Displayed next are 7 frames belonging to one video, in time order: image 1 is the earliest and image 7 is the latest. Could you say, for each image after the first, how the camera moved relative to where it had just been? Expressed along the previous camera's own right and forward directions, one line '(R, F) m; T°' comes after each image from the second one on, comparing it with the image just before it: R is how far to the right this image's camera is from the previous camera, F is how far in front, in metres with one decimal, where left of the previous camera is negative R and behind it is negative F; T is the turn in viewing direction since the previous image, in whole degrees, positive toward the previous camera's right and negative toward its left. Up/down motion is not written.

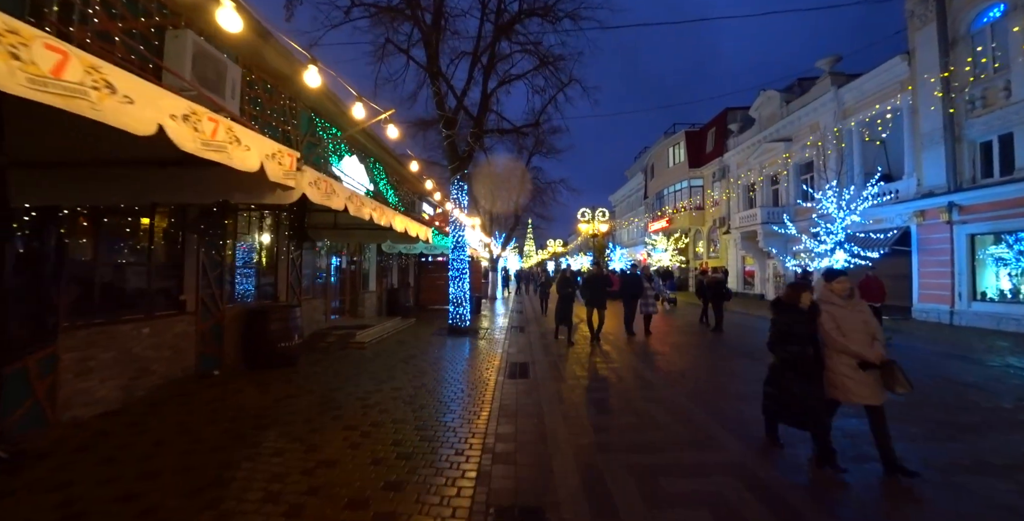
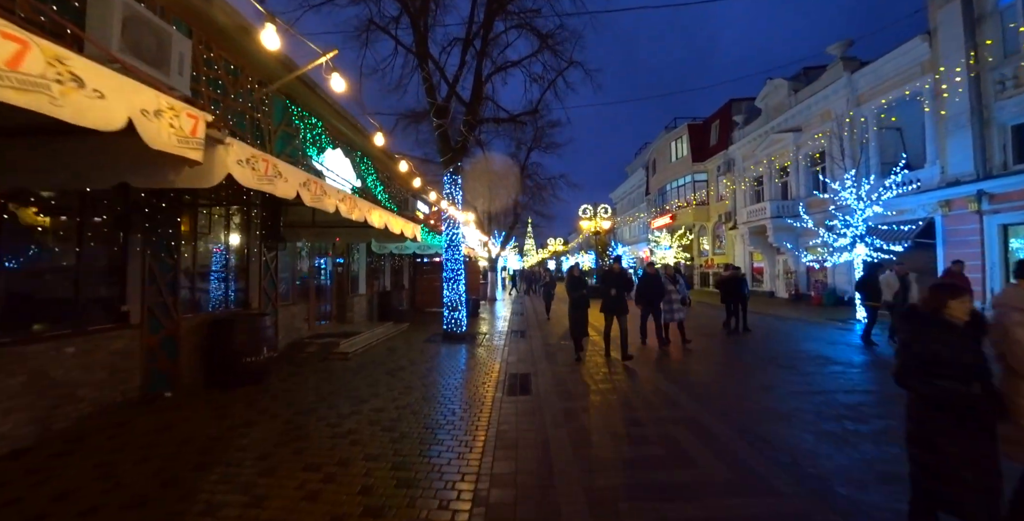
(0.0, +1.0) m; 0°
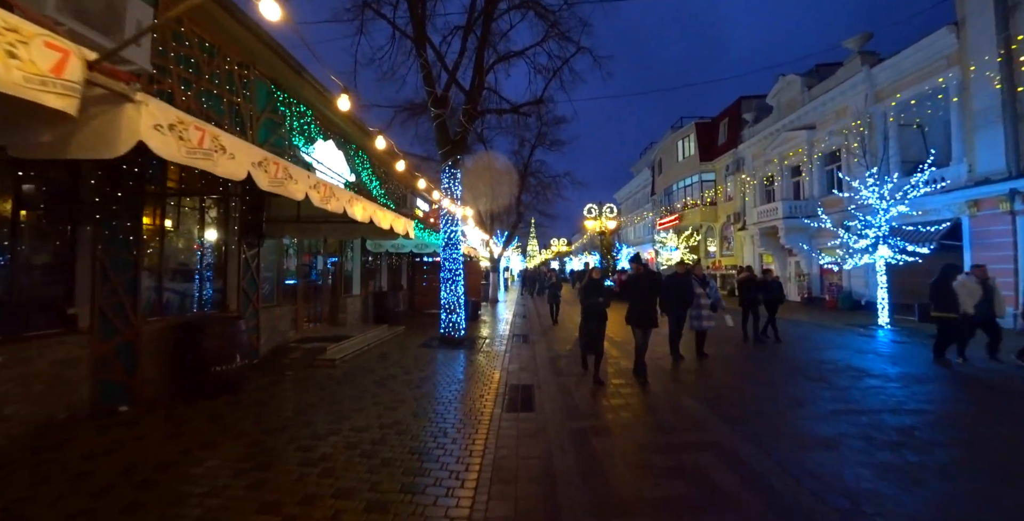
(0.0, +0.7) m; 0°
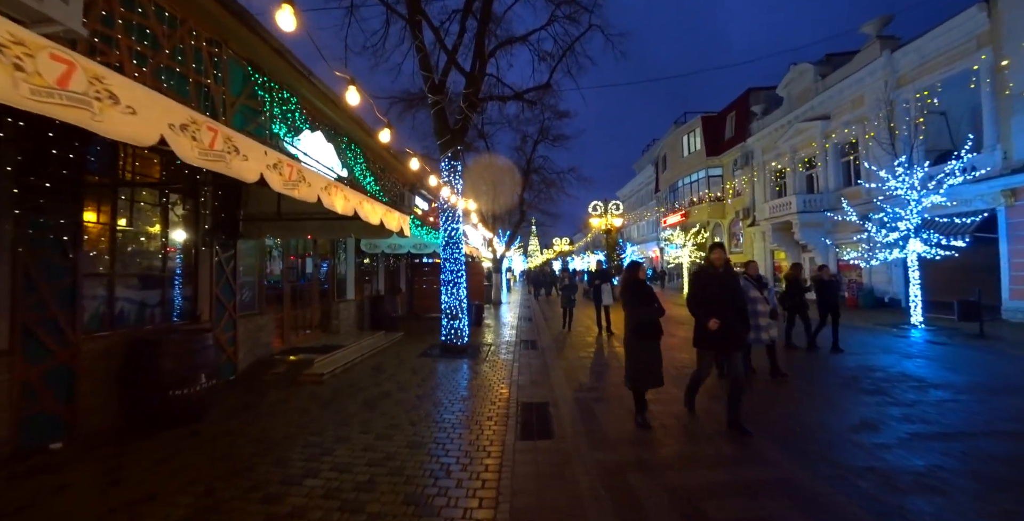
(-0.1, +1.0) m; 0°
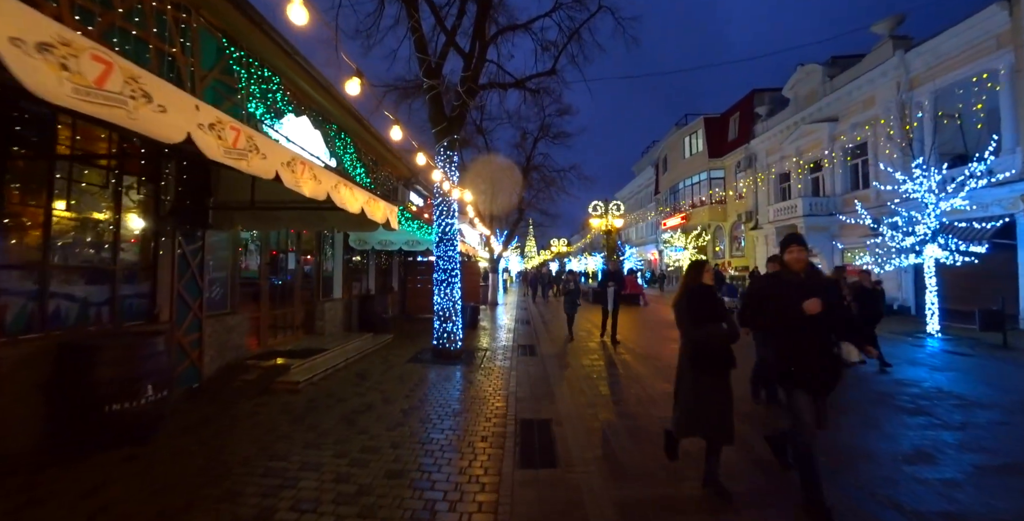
(0.0, +0.7) m; 0°
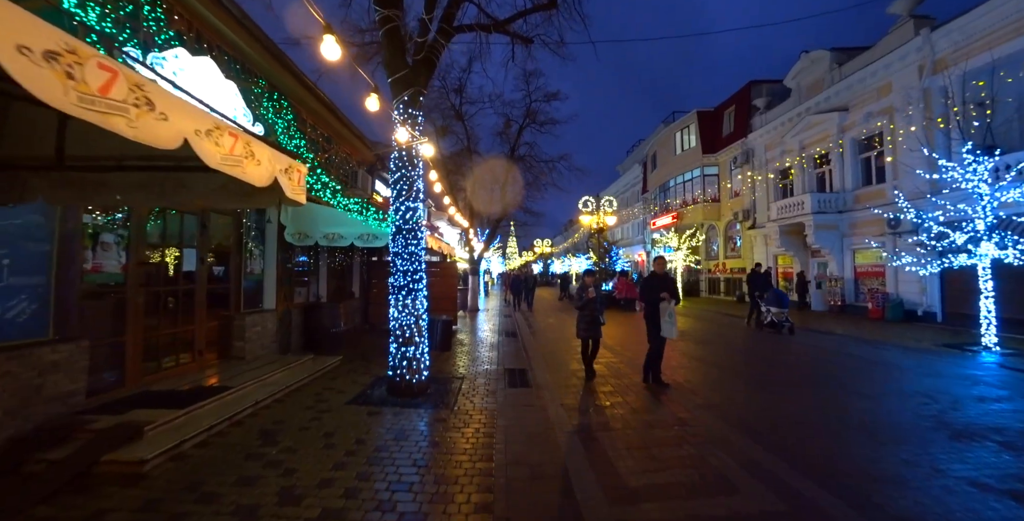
(-0.1, +2.5) m; +2°
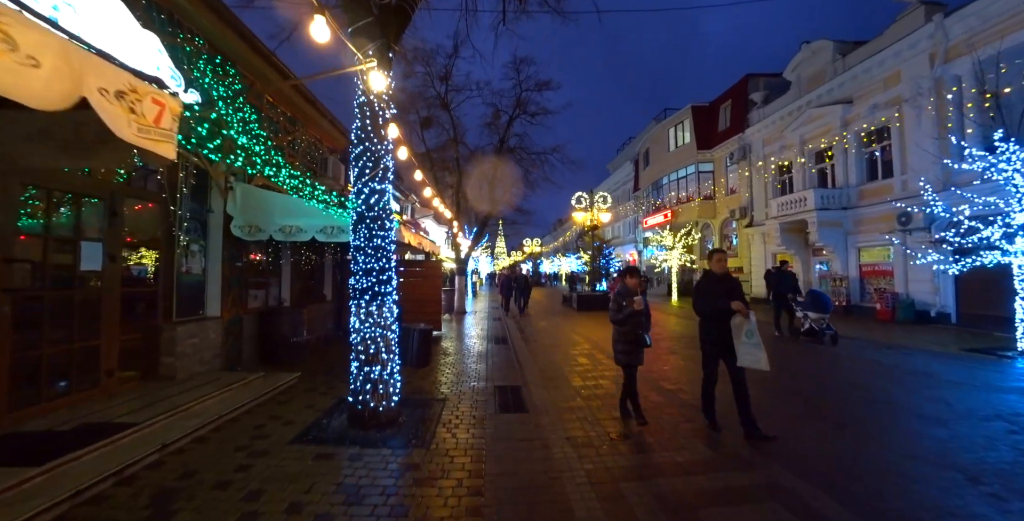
(0.0, +1.3) m; +1°
